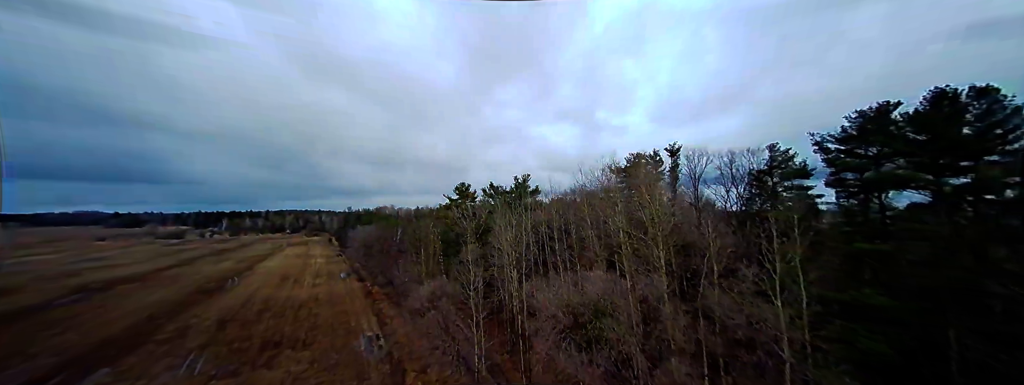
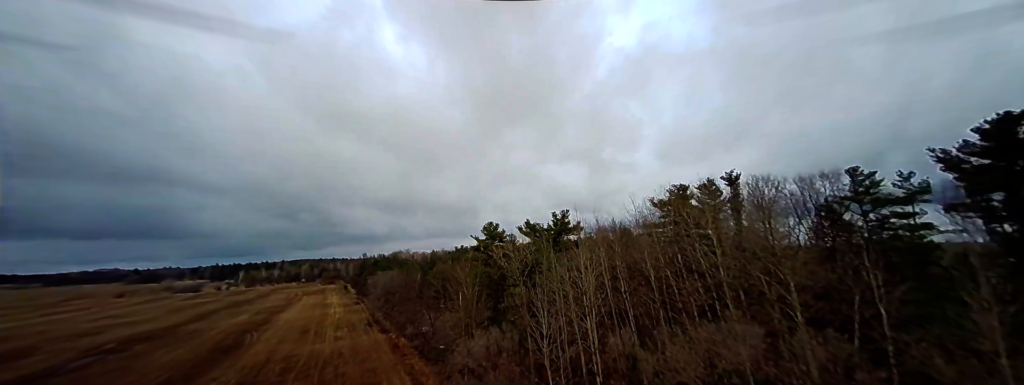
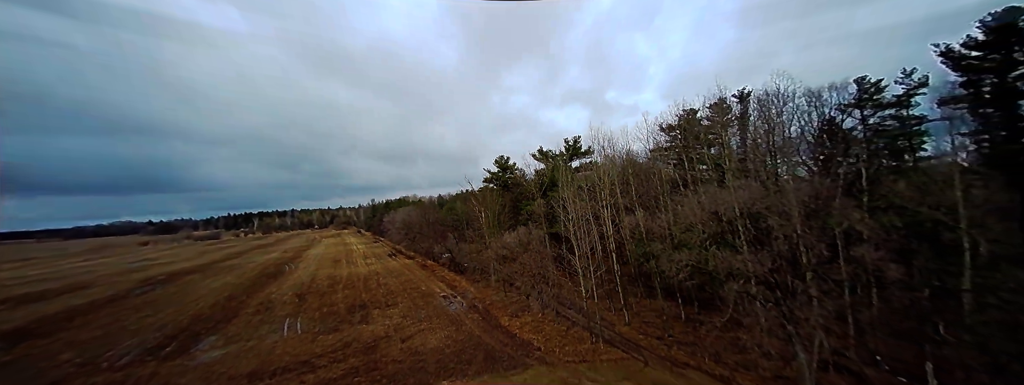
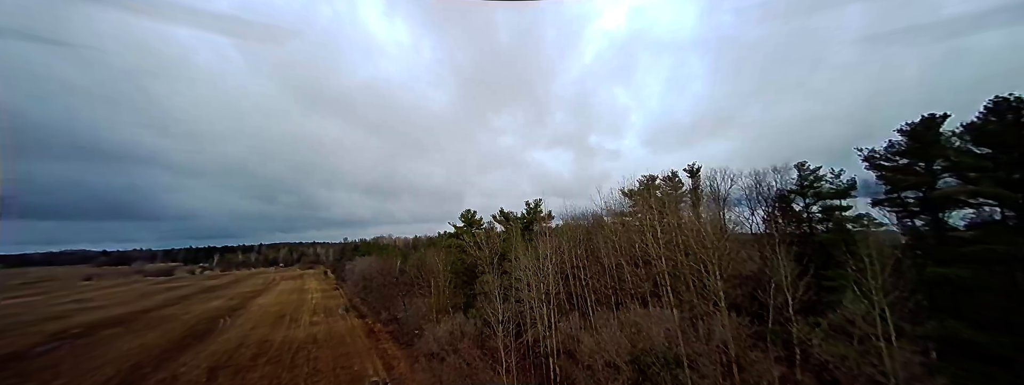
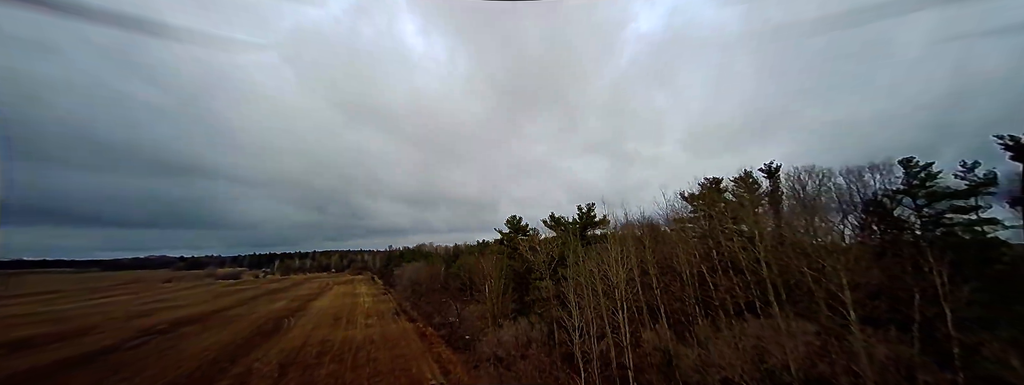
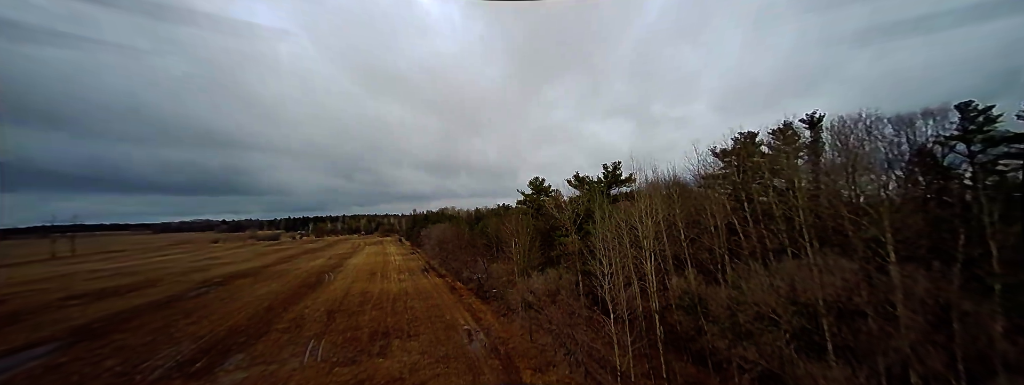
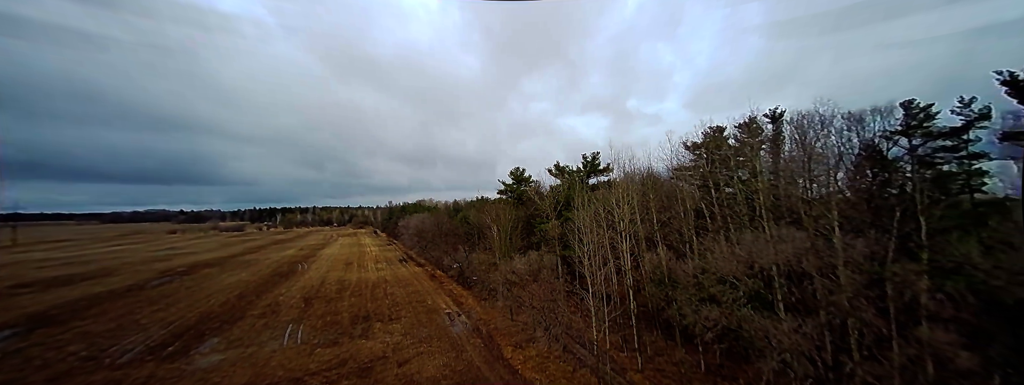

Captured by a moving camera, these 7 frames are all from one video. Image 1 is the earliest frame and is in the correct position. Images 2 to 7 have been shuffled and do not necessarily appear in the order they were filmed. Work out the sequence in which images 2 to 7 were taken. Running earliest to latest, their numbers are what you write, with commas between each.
4, 2, 5, 6, 7, 3
